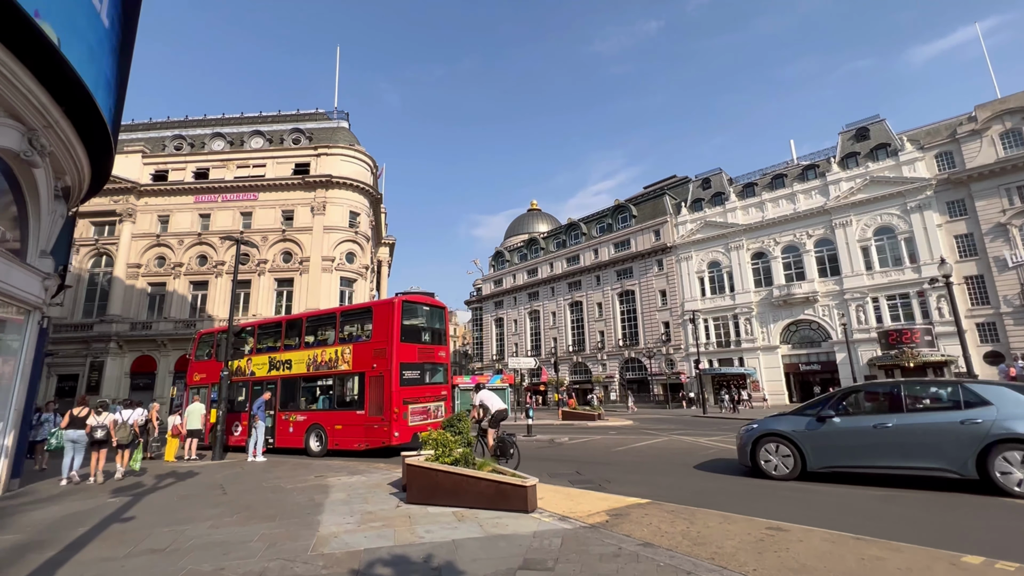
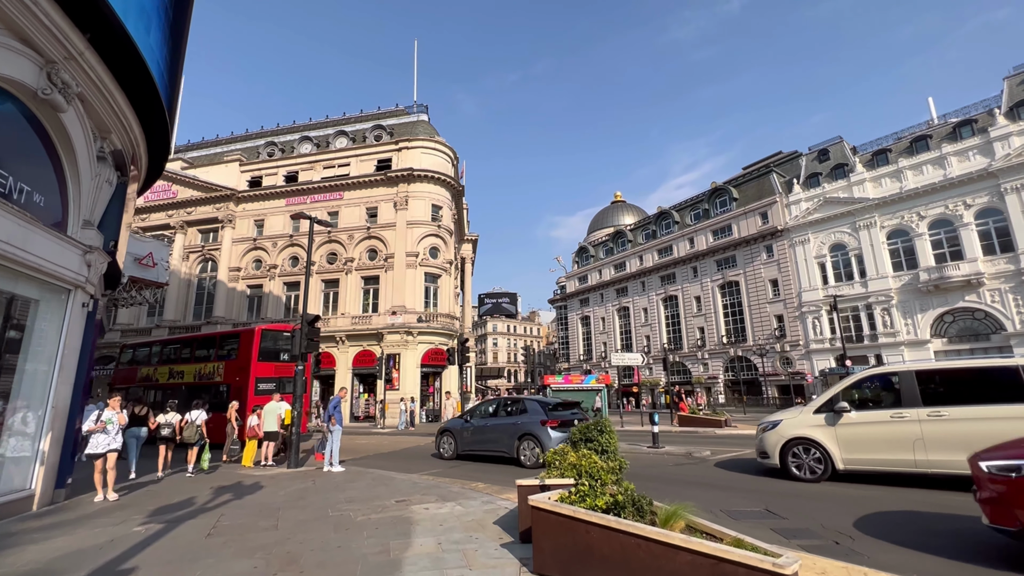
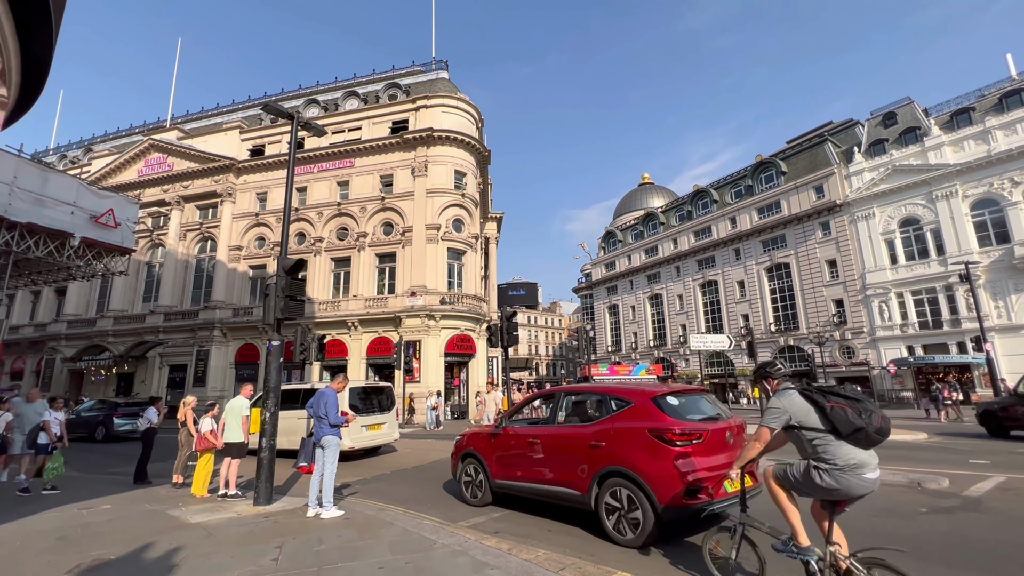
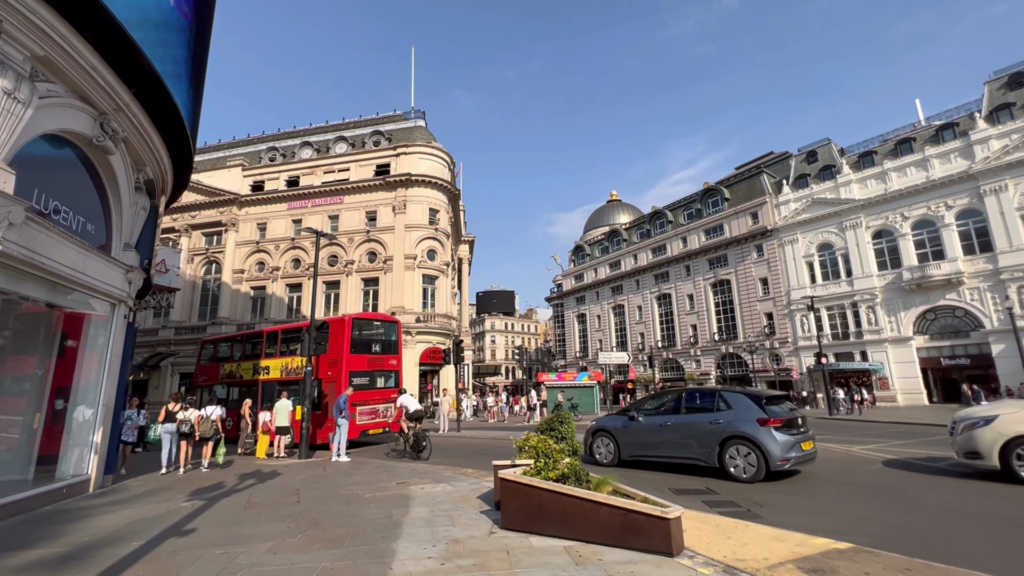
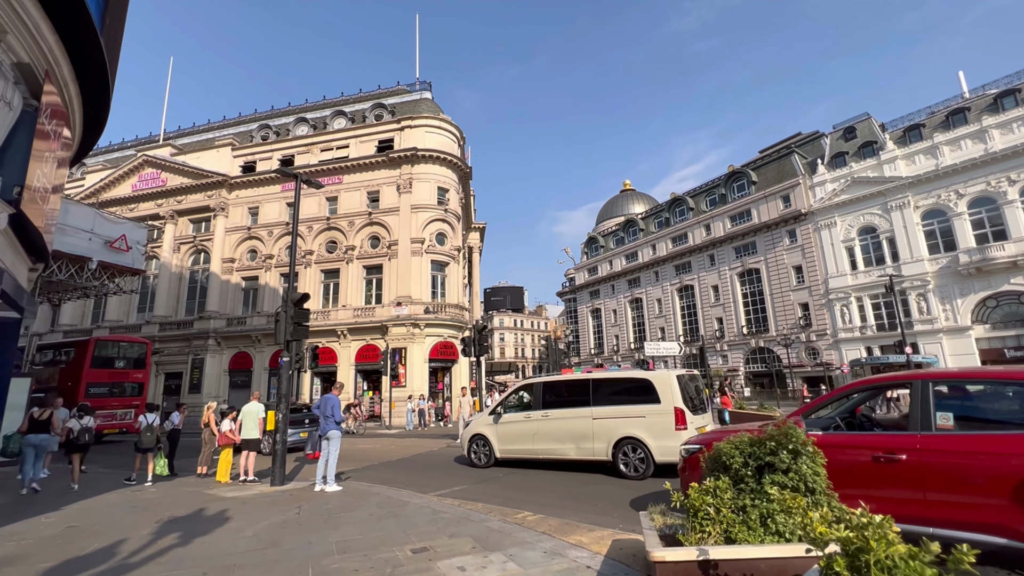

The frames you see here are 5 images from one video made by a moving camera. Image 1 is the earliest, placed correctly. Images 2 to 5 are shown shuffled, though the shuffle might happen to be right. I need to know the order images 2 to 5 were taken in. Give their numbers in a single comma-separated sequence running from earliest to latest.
4, 2, 5, 3
